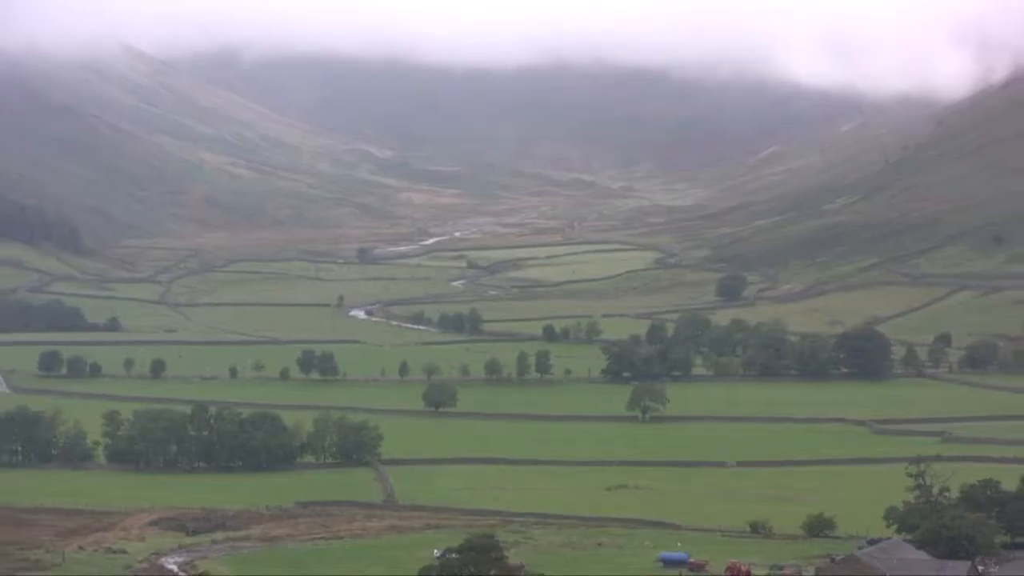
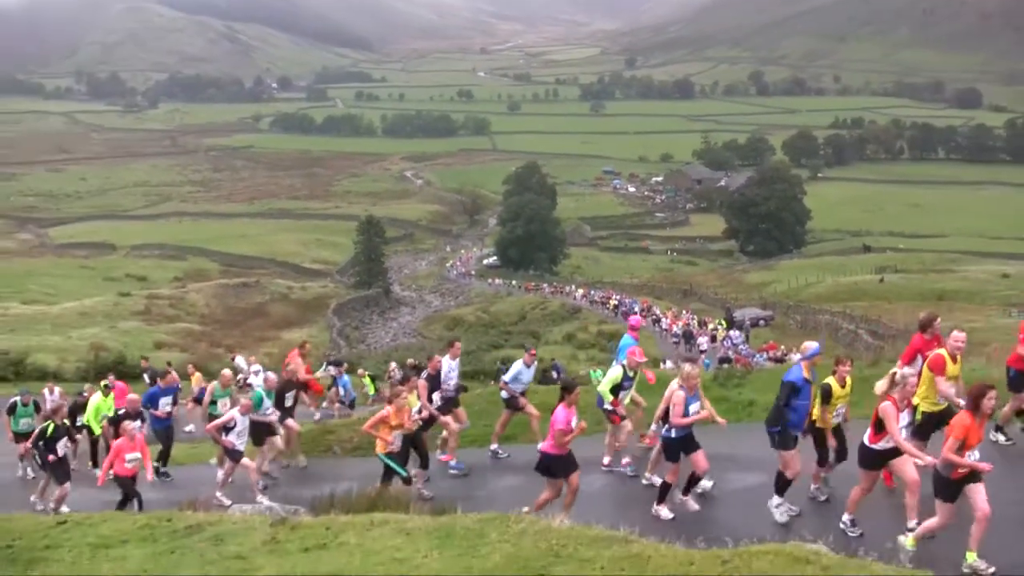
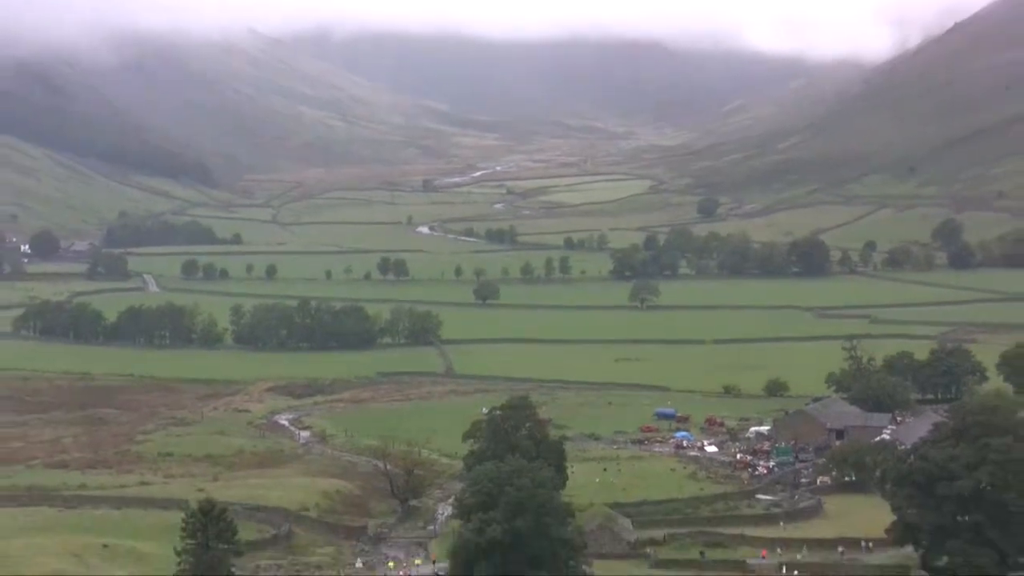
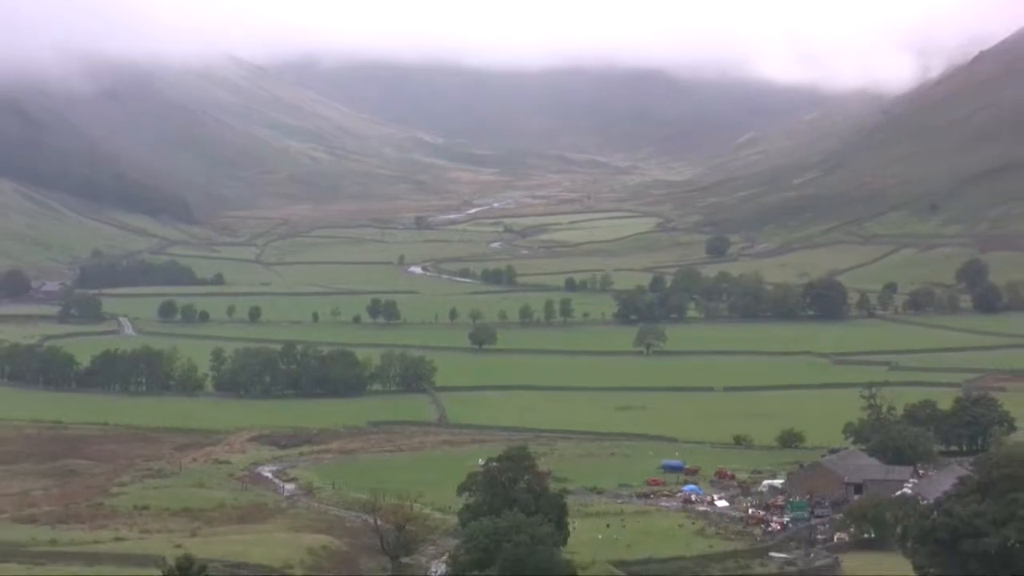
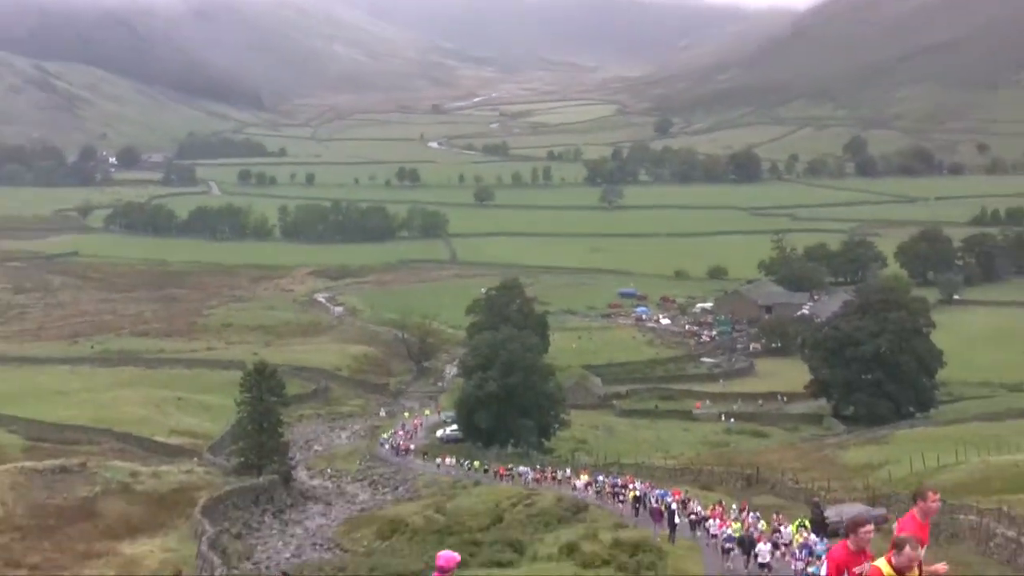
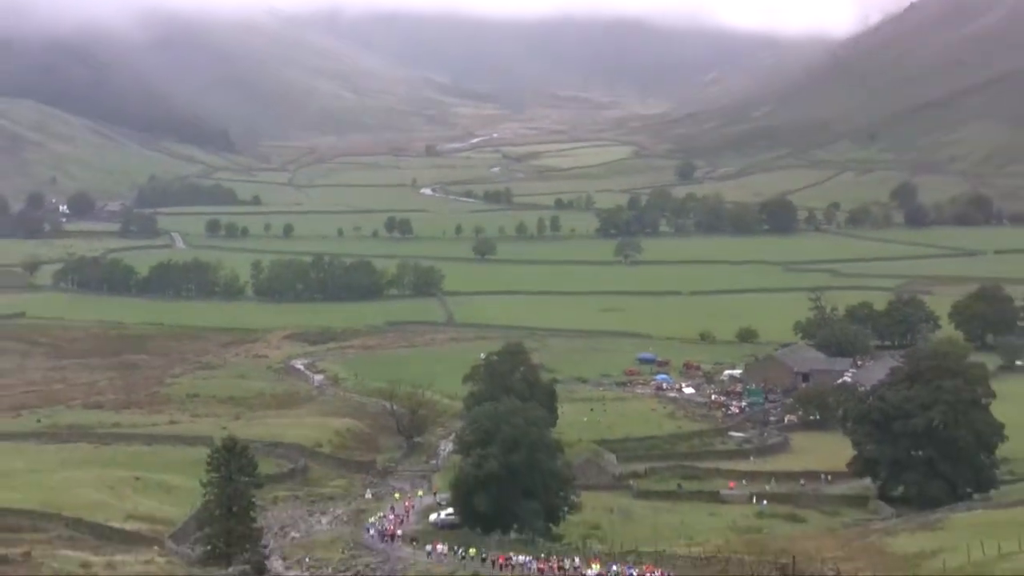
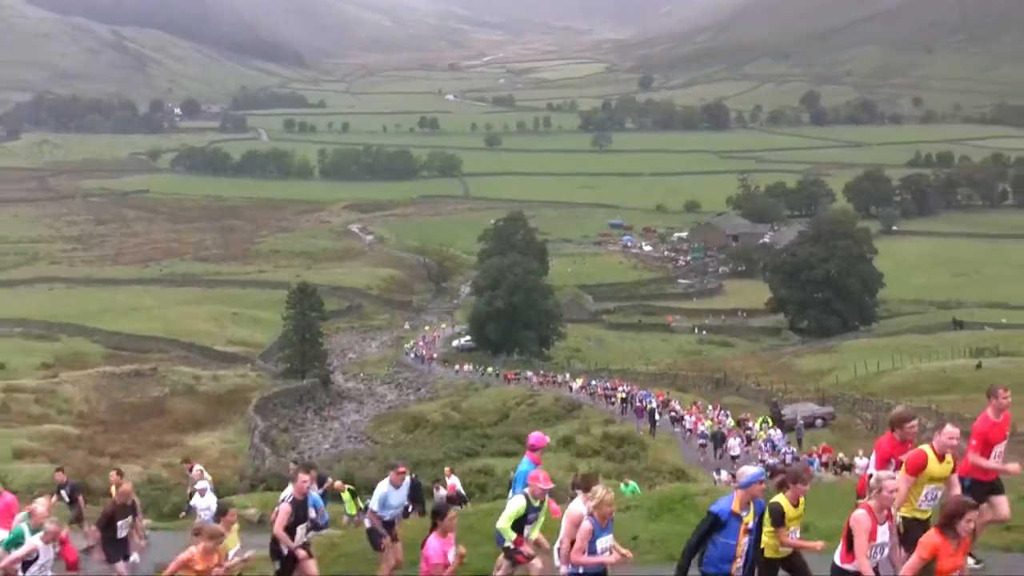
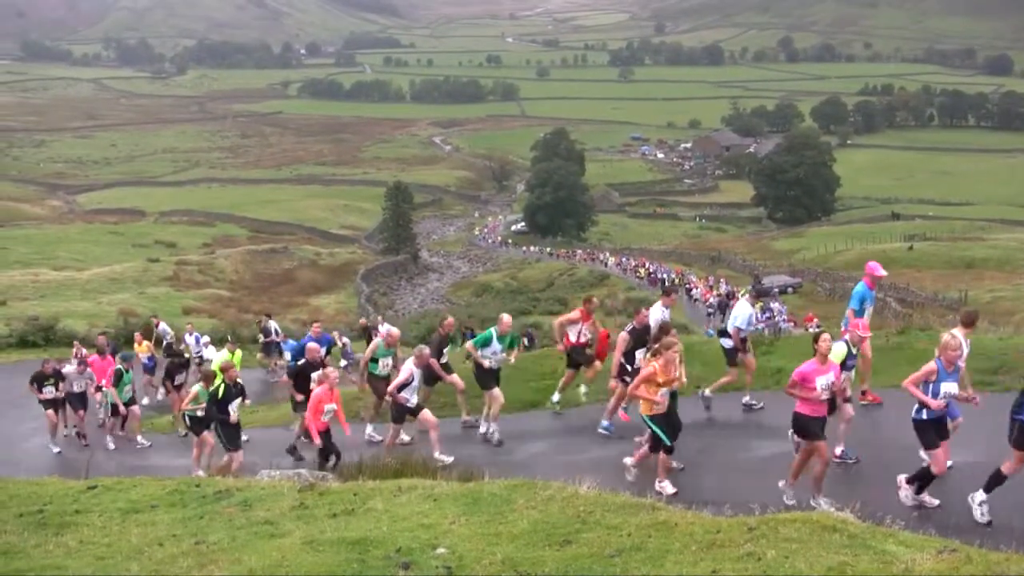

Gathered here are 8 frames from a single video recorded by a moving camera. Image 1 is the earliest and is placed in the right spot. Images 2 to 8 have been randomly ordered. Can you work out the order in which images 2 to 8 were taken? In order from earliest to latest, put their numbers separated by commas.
4, 3, 6, 5, 7, 2, 8
